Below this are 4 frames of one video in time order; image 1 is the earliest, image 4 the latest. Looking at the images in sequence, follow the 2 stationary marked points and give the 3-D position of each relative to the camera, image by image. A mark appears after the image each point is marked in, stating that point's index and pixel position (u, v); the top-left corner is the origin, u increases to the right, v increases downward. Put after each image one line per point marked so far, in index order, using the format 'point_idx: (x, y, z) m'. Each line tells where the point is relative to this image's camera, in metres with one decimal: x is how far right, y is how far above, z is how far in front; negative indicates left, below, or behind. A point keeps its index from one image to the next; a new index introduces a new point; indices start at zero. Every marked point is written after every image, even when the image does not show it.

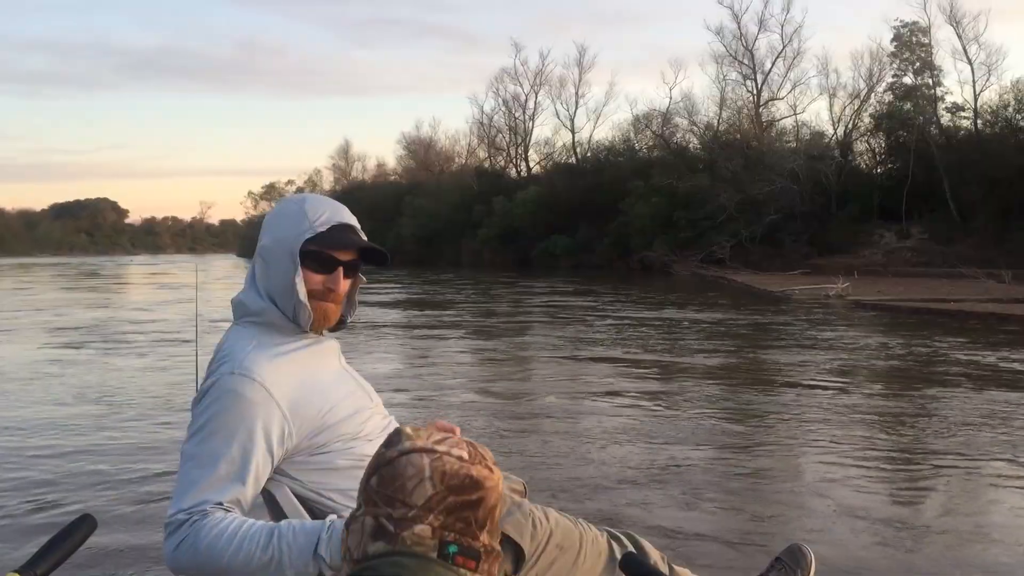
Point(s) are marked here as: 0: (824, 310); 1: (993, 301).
0: (+5.5, -0.4, +18.4) m
1: (+8.1, -0.3, +17.4) m
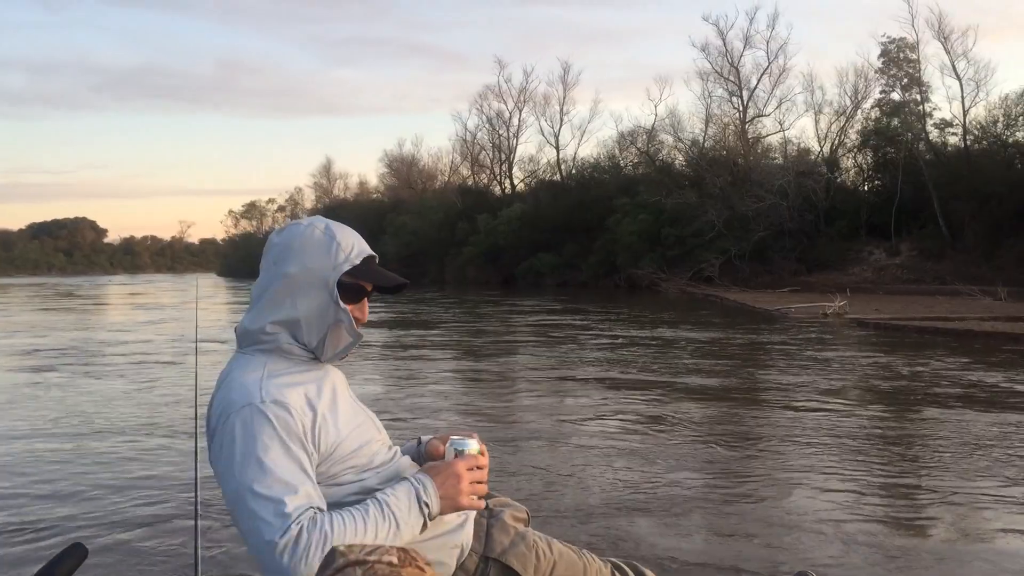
0: (+5.3, -0.7, +18.1) m
1: (+7.9, -0.6, +17.1) m
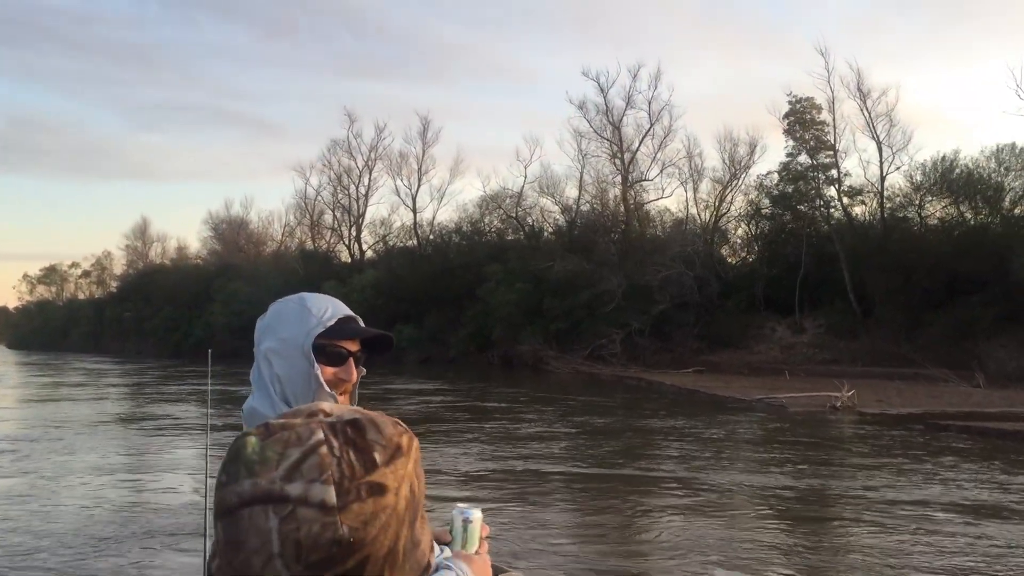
0: (+3.7, -1.9, +15.2) m
1: (+6.5, -1.8, +14.7) m
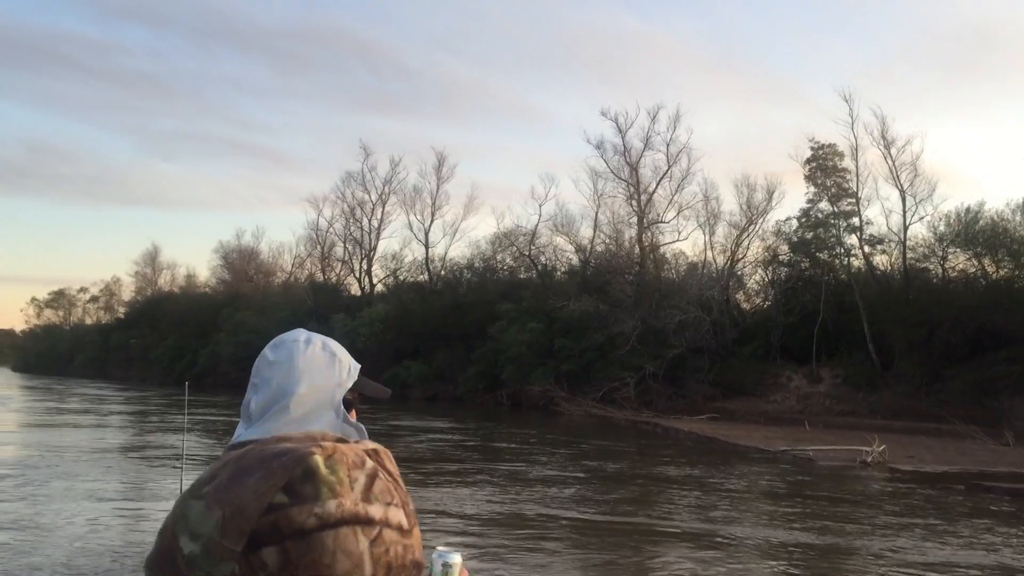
0: (+3.9, -2.6, +14.7) m
1: (+6.6, -2.6, +14.2) m
